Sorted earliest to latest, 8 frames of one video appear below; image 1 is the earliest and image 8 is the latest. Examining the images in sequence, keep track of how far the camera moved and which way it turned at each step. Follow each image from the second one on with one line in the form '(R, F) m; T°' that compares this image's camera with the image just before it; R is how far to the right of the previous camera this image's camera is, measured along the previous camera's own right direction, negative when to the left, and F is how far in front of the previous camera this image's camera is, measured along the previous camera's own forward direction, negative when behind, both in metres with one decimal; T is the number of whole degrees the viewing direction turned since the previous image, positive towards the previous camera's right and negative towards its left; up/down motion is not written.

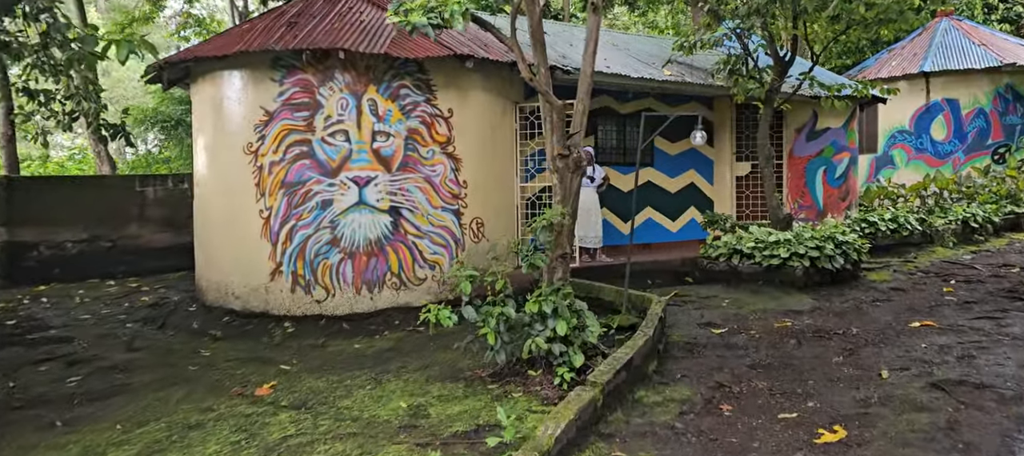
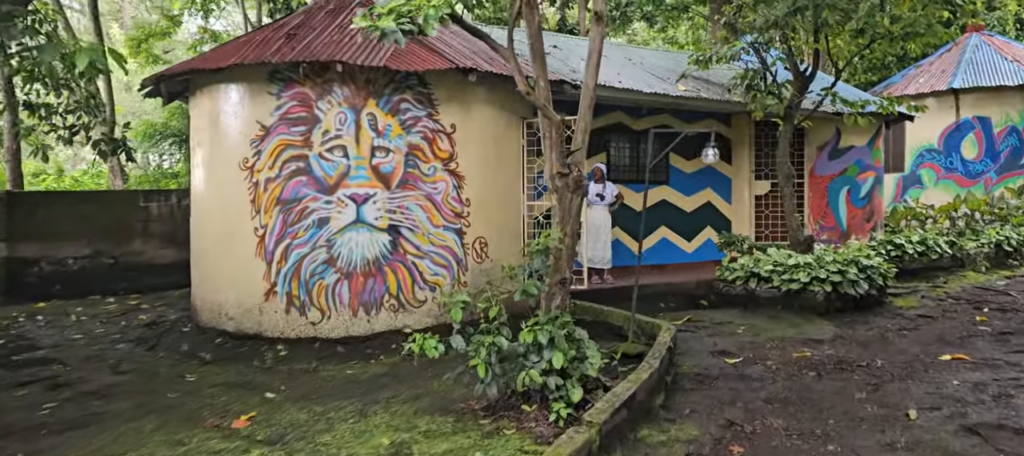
(+0.2, +0.3) m; -2°
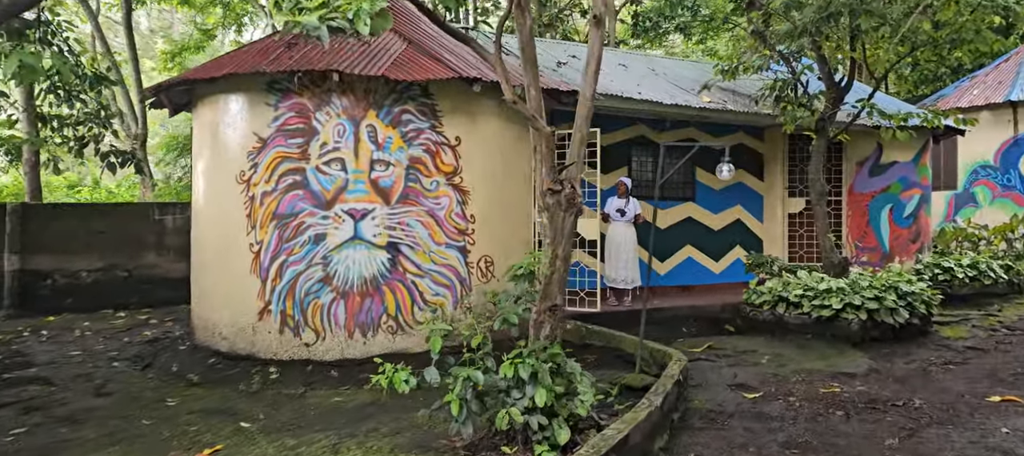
(+0.4, +0.4) m; -3°
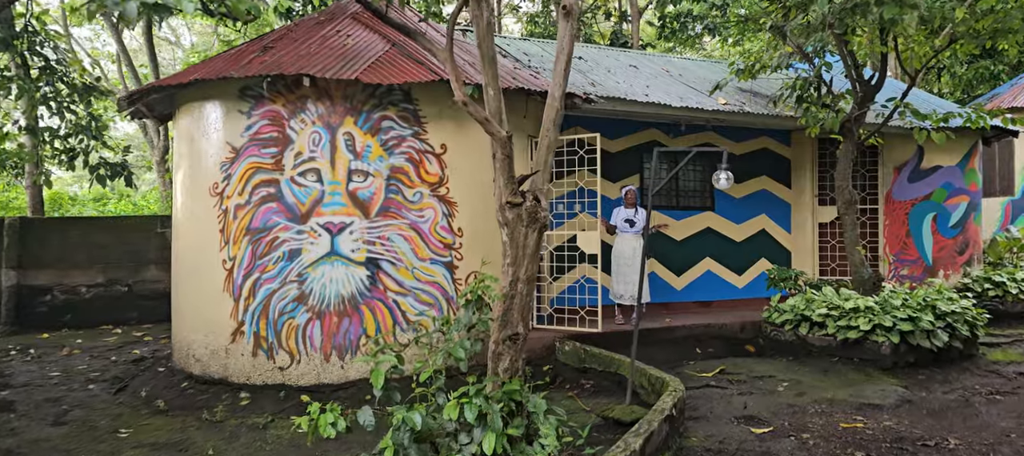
(+0.5, +0.6) m; -4°
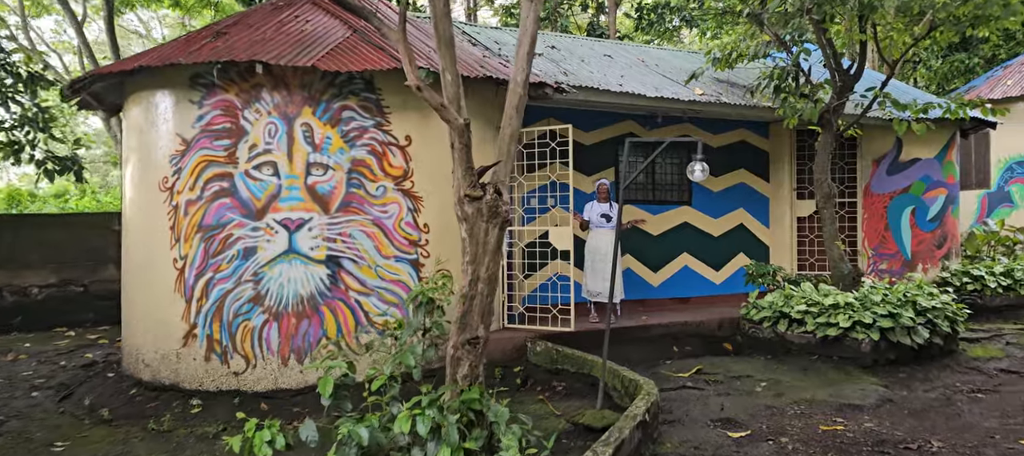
(+0.1, +0.3) m; +2°
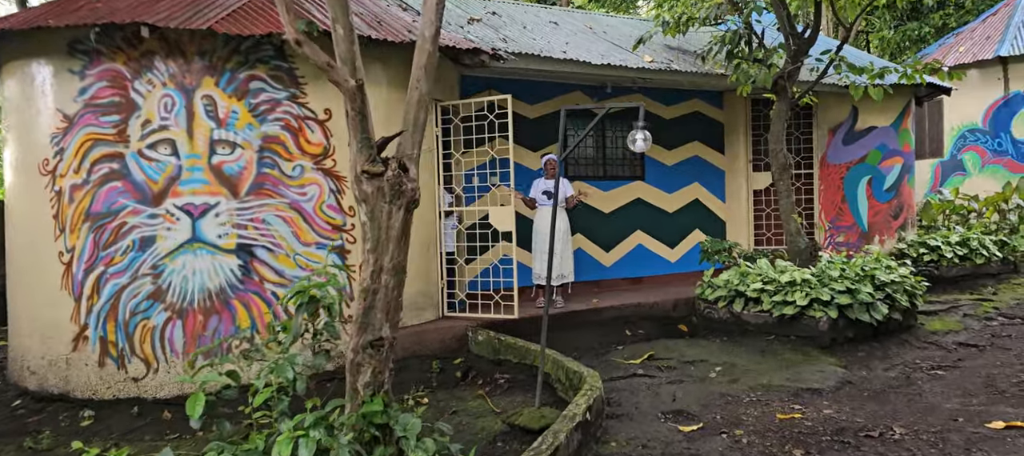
(+0.2, +0.5) m; +3°
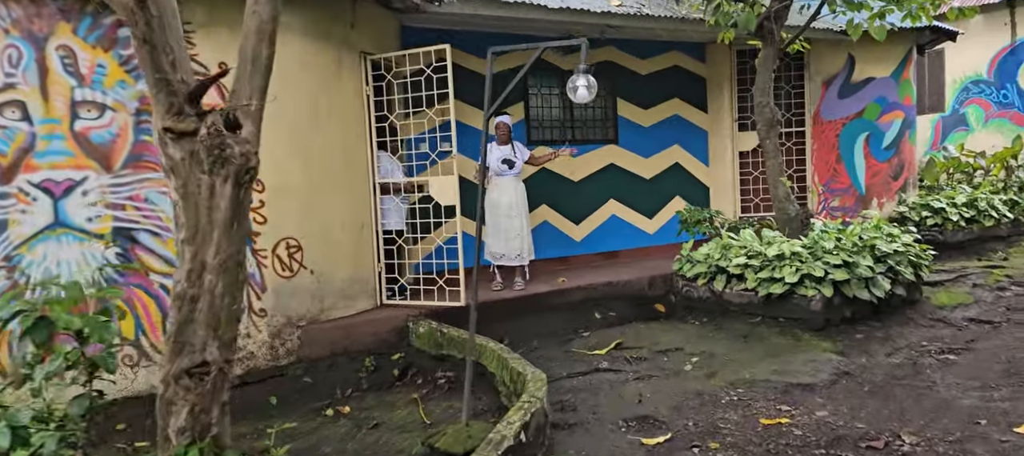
(+0.4, +0.9) m; 0°
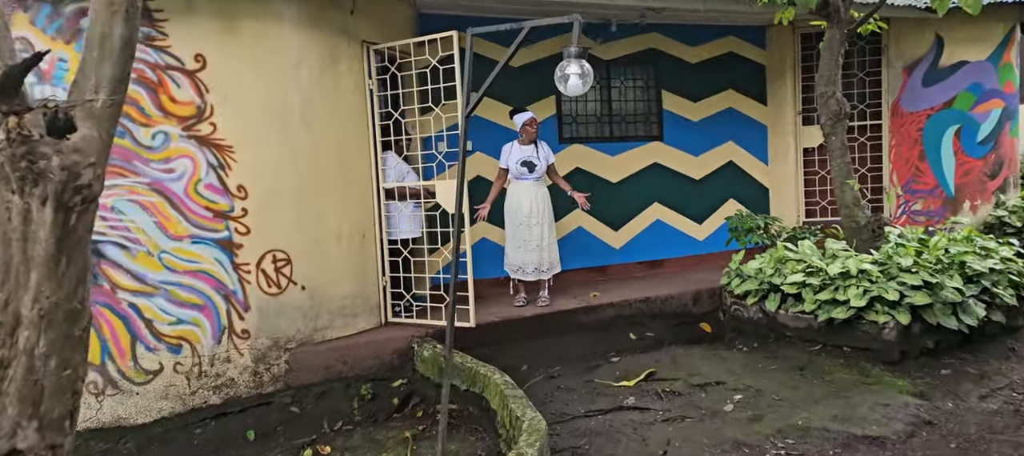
(+0.4, +0.7) m; -6°
